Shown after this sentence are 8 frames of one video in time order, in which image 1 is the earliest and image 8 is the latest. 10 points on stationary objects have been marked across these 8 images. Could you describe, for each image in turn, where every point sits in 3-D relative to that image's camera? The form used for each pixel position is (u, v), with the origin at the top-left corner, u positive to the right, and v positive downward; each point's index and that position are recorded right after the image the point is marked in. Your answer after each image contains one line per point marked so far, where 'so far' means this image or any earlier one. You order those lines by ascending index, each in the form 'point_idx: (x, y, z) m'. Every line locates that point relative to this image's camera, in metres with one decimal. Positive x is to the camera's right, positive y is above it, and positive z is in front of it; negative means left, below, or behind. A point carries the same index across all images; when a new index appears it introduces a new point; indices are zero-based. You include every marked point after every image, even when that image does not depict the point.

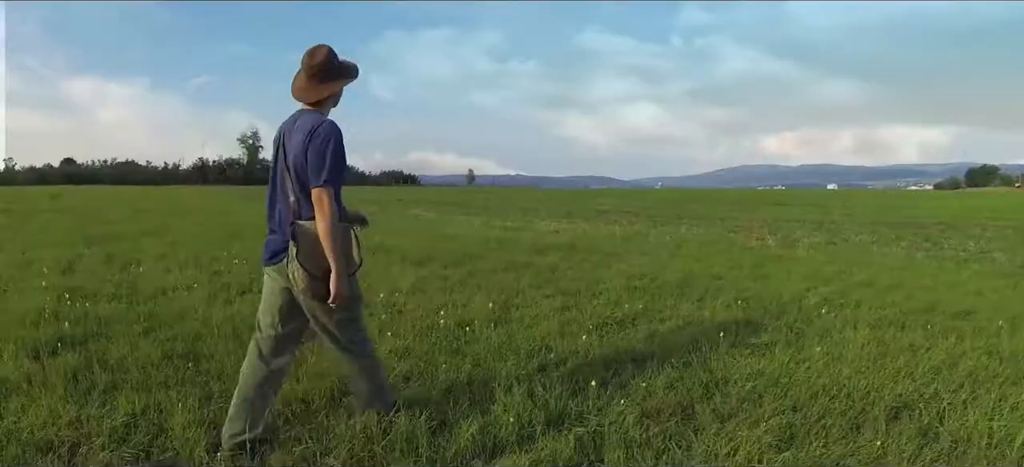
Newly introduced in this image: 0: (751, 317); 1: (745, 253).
0: (+1.7, -0.6, +5.0) m
1: (+3.5, -0.3, +10.3) m
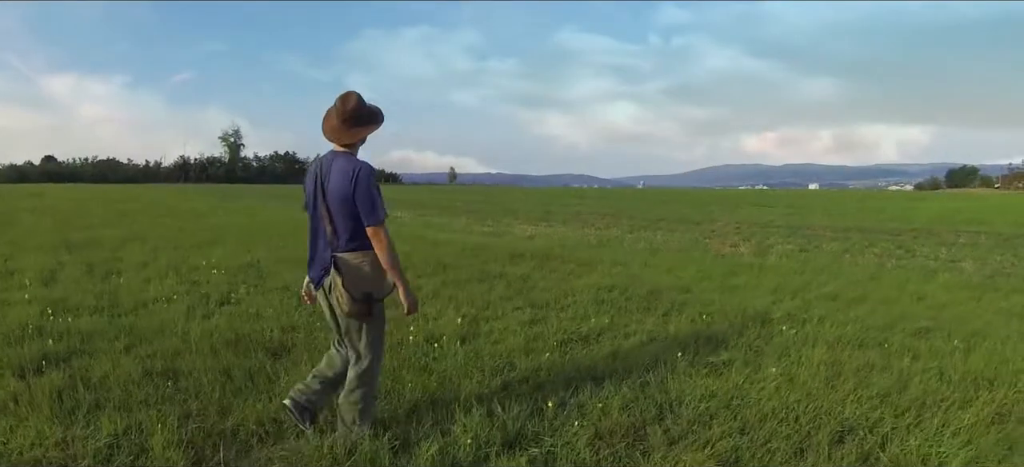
0: (+1.5, -0.8, +5.2) m
1: (+3.2, -0.4, +10.6) m
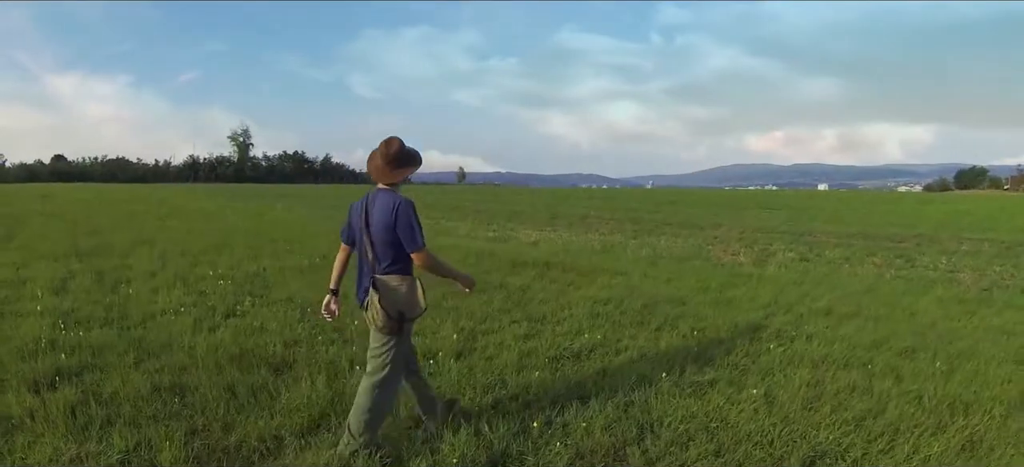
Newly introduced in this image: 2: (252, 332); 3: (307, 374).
0: (+1.5, -0.9, +5.4) m
1: (+3.2, -0.6, +10.8) m
2: (-2.2, -0.8, +5.8) m
3: (-1.4, -1.0, +4.7) m
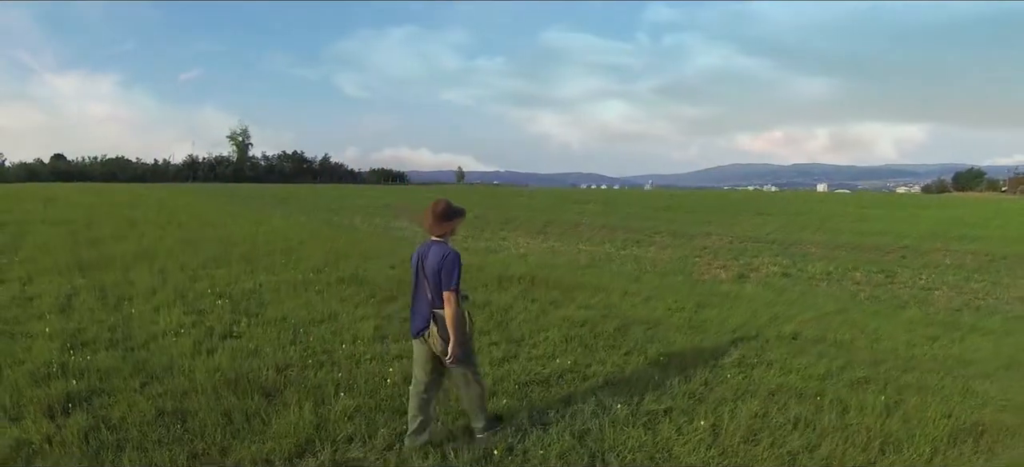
0: (+1.2, -1.2, +5.8) m
1: (+3.0, -0.9, +11.2) m
2: (-2.4, -1.1, +6.3) m
3: (-1.6, -1.2, +5.1) m
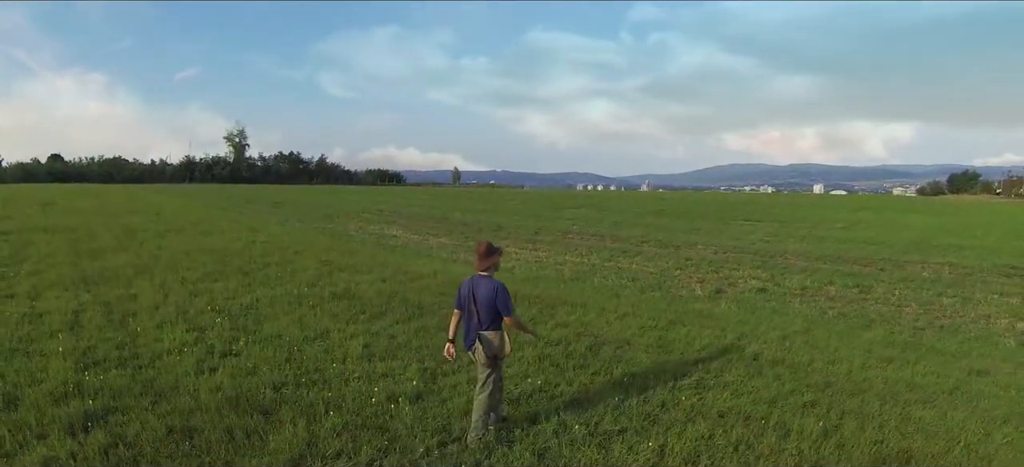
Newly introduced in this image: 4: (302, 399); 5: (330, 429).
0: (+1.0, -1.5, +6.4) m
1: (+2.7, -1.2, +11.8) m
2: (-2.7, -1.4, +6.8) m
3: (-1.8, -1.5, +5.7) m
4: (-1.9, -1.5, +6.1) m
5: (-1.4, -1.5, +5.4) m
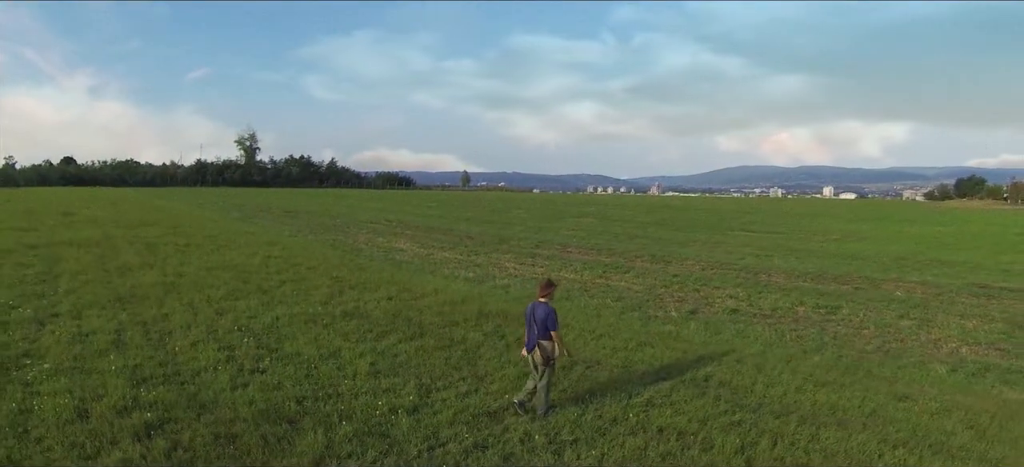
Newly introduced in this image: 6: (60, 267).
0: (+0.8, -2.0, +7.8) m
1: (+2.5, -1.8, +13.2) m
2: (-2.9, -1.9, +8.3) m
3: (-2.1, -2.0, +7.1) m
4: (-2.1, -1.9, +7.6) m
5: (-1.7, -2.0, +6.9) m
6: (-12.3, -0.9, +18.7) m
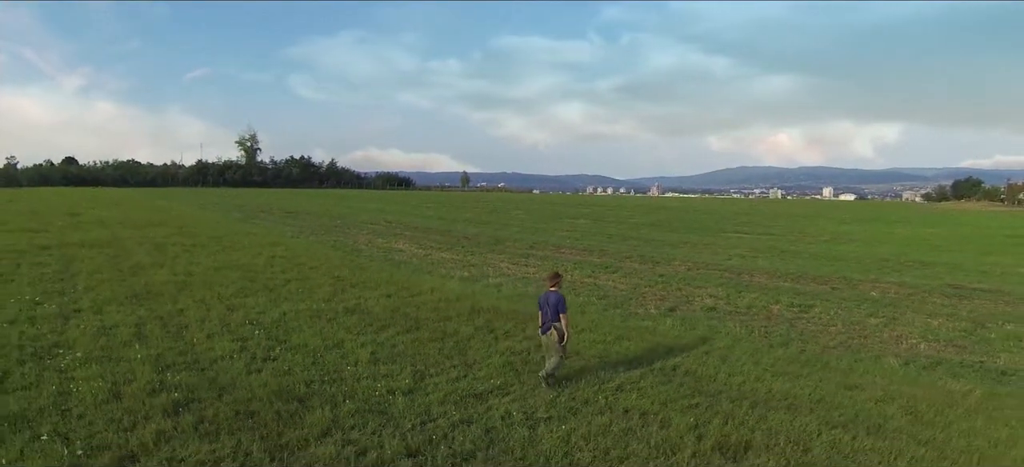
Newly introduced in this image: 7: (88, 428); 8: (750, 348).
0: (+0.6, -2.1, +8.8) m
1: (+2.3, -1.8, +14.2) m
2: (-3.1, -1.9, +9.3) m
3: (-2.3, -2.0, +8.1) m
4: (-2.3, -2.0, +8.6) m
5: (-1.9, -2.1, +7.9) m
6: (-12.5, -0.9, +19.7) m
7: (-4.8, -2.2, +7.7) m
8: (+4.5, -2.1, +12.9) m
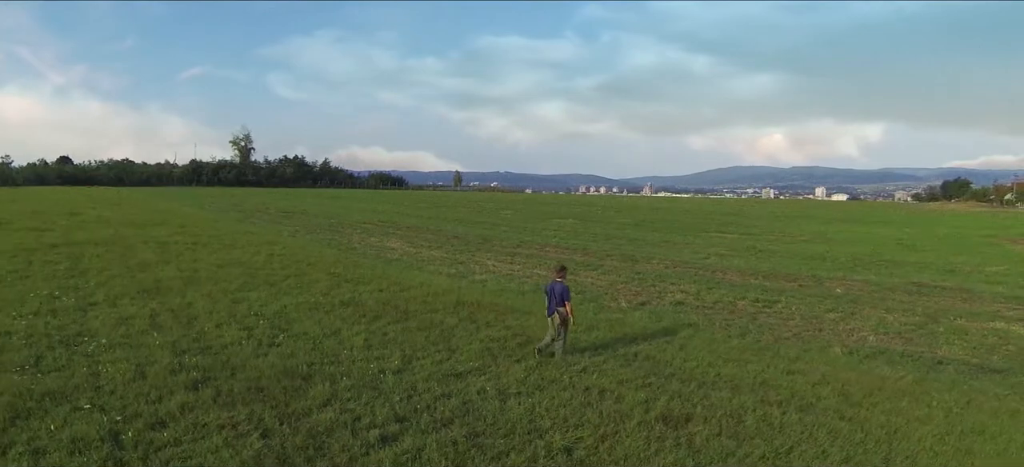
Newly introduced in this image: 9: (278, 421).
0: (+0.2, -2.1, +10.1) m
1: (+1.9, -1.8, +15.5) m
2: (-3.5, -1.9, +10.6) m
3: (-2.7, -2.0, +9.4) m
4: (-2.7, -2.0, +9.9) m
5: (-2.3, -2.1, +9.2) m
6: (-13.0, -0.9, +20.9) m
7: (-5.1, -2.2, +8.9) m
8: (+4.1, -2.1, +14.2) m
9: (-2.8, -2.2, +8.1) m
